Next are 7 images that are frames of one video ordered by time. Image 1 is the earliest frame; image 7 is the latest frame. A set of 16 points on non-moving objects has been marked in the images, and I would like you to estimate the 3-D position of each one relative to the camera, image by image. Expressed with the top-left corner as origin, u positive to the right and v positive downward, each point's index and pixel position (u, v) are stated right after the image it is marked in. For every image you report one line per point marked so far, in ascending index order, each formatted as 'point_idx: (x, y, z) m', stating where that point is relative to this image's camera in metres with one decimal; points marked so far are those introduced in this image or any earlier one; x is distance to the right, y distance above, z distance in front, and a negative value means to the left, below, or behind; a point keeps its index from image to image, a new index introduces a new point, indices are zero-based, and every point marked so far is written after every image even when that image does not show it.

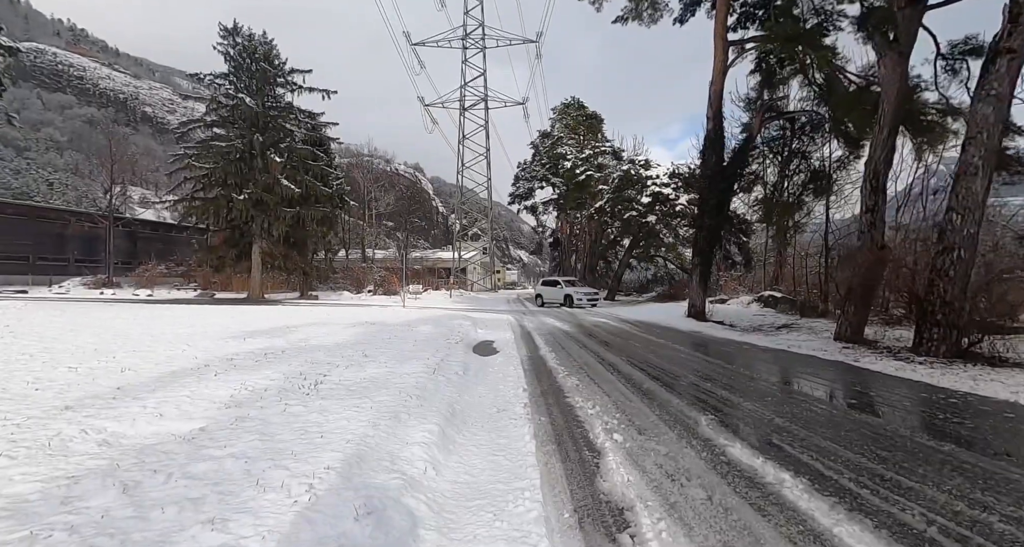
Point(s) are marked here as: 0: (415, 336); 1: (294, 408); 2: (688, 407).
0: (-2.5, -1.6, +11.1) m
1: (-2.2, -1.3, +4.3) m
2: (+1.9, -1.4, +4.7) m
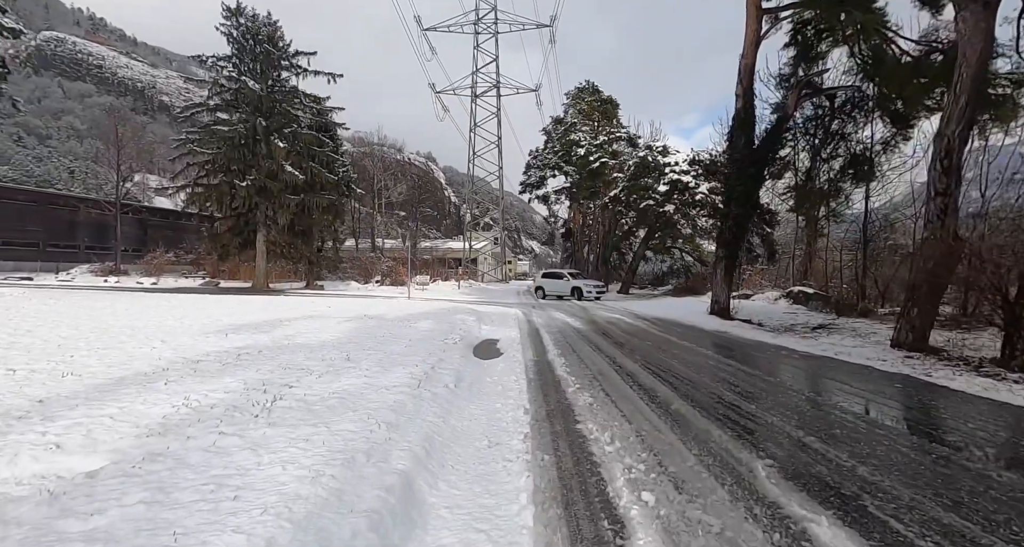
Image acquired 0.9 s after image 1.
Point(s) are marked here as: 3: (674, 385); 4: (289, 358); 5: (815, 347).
0: (-2.3, -1.4, +10.2) m
1: (-2.2, -1.3, +3.3) m
2: (+1.9, -1.4, +3.7) m
3: (+2.2, -1.5, +5.8) m
4: (-3.6, -1.3, +6.9) m
5: (+6.1, -1.5, +8.7) m
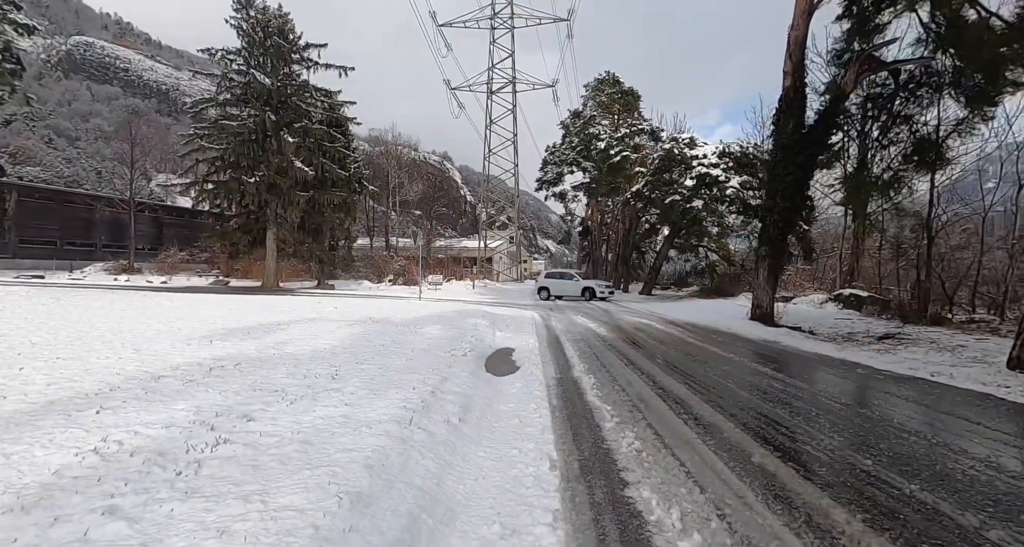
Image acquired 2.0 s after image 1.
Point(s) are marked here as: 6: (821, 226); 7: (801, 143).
0: (-1.9, -1.4, +9.1) m
1: (-2.1, -1.3, +2.2) m
2: (+2.0, -1.4, +2.4) m
3: (+2.4, -1.5, +4.5) m
4: (-3.3, -1.4, +5.8) m
5: (+6.4, -1.5, +7.3) m
6: (+13.6, +2.1, +19.2) m
7: (+7.4, +3.3, +11.0) m
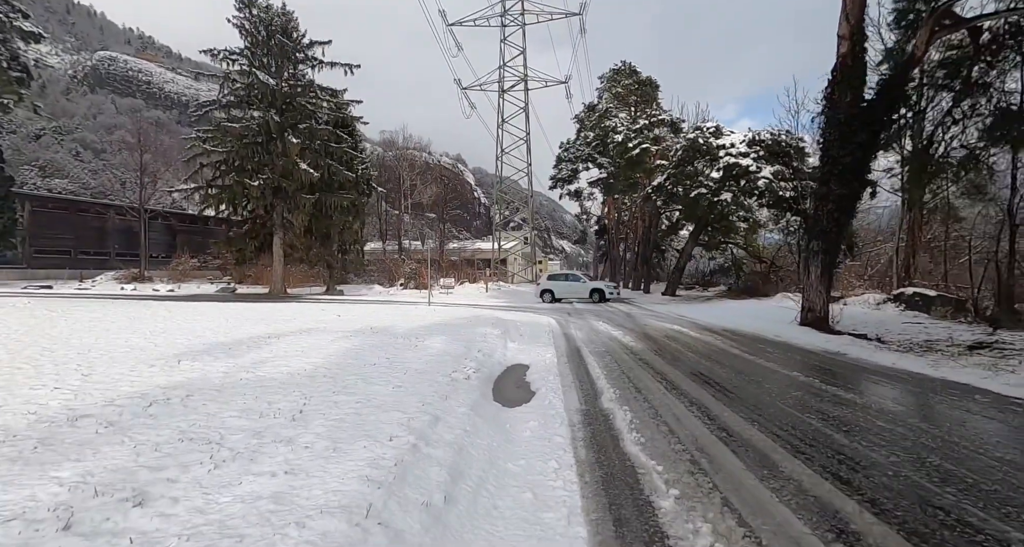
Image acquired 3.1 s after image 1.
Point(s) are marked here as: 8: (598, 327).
0: (-1.7, -1.5, +7.8) m
1: (-2.1, -1.4, +1.0) m
2: (+2.0, -1.5, +1.0) m
3: (+2.5, -1.5, +3.1) m
4: (-3.2, -1.5, +4.6) m
5: (+6.6, -1.5, +5.7) m
6: (+14.2, +2.2, +17.4) m
7: (+7.6, +3.4, +9.4) m
8: (+2.6, -1.6, +13.0) m
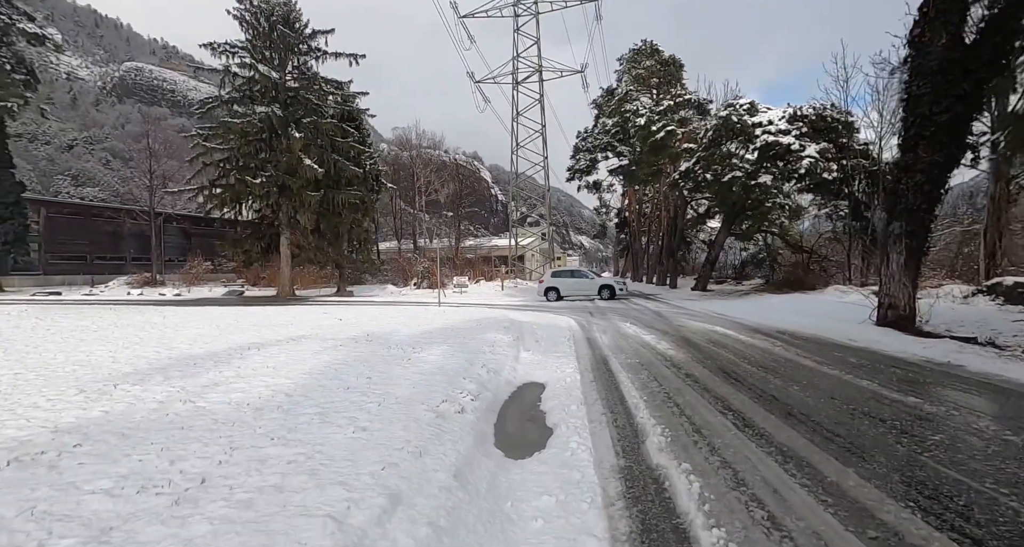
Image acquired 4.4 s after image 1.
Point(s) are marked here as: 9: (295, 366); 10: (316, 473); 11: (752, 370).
0: (-1.5, -1.5, +6.3) m
1: (-2.2, -1.4, -0.5) m
2: (+1.9, -1.4, -0.6) m
3: (+2.4, -1.4, +1.4) m
4: (-3.1, -1.5, +3.2) m
5: (+6.6, -1.3, +3.9) m
6: (+14.7, +2.6, +15.2) m
7: (+7.7, +3.6, +7.5) m
8: (+3.0, -1.5, +11.3) m
9: (-3.7, -1.5, +7.3) m
10: (-1.4, -1.4, +3.2) m
11: (+3.7, -1.5, +6.7) m
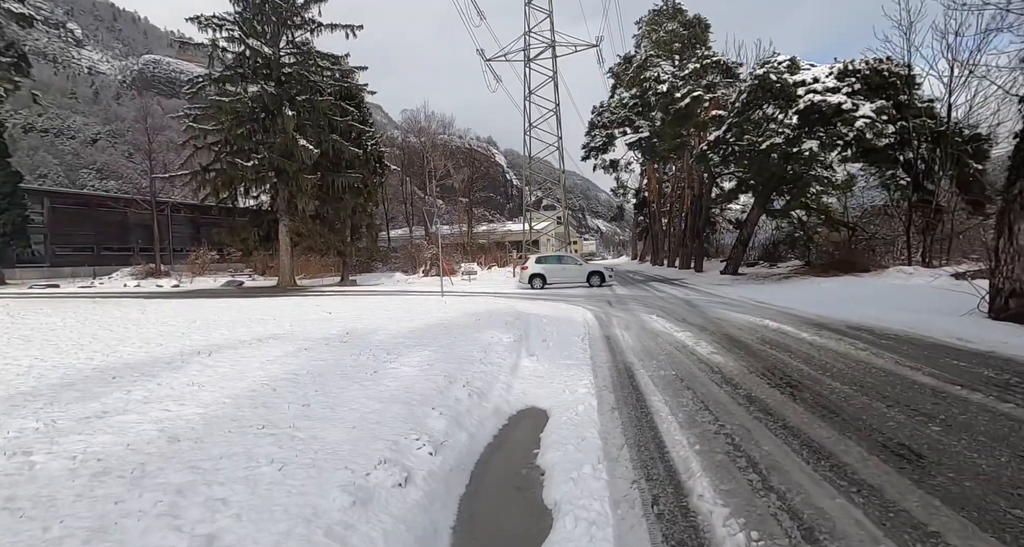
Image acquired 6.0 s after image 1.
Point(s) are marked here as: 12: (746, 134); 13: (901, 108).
0: (-1.6, -1.3, +4.6) m
1: (-2.6, -1.5, -2.2) m
2: (+1.5, -1.5, -2.5) m
3: (+2.1, -1.4, -0.4) m
4: (-3.4, -1.5, +1.5) m
5: (+6.4, -1.1, +1.8) m
6: (+14.8, +3.3, +12.7) m
7: (+7.6, +3.9, +5.2) m
8: (+3.1, -1.1, +9.4) m
9: (-3.7, -1.4, +5.7) m
10: (-1.6, -1.4, +1.4) m
11: (+3.6, -1.3, +4.8) m
12: (+10.0, +5.9, +18.6) m
13: (+15.0, +6.4, +16.8) m
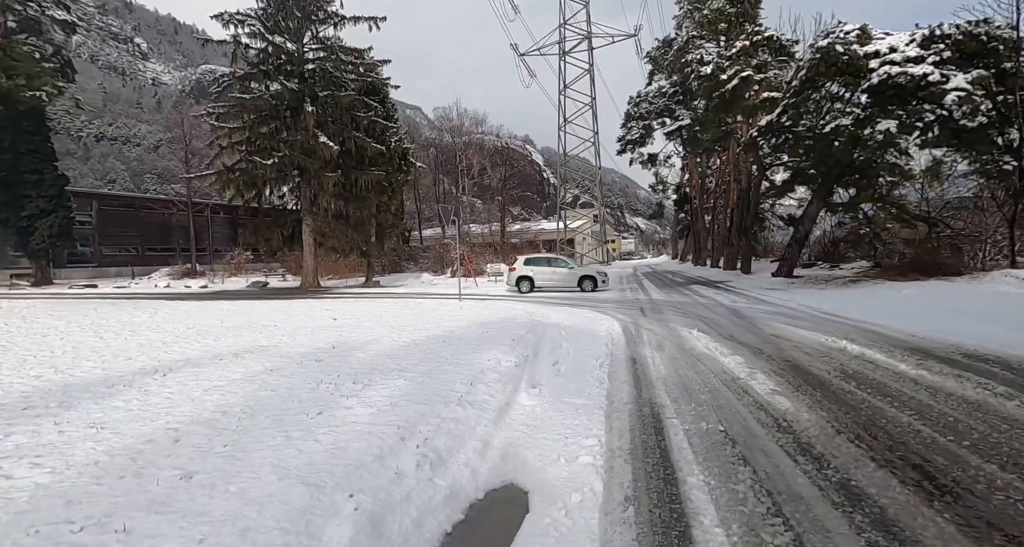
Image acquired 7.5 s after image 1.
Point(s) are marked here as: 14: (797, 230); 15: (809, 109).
0: (-1.9, -1.5, +3.3) m
1: (-3.4, -1.7, -3.4) m
2: (+0.7, -1.6, -4.1) m
3: (+1.5, -1.6, -2.1) m
4: (-3.9, -1.6, +0.3) m
5: (+5.9, -1.3, -0.2) m
6: (+15.2, +3.1, +9.9) m
7: (+7.4, +3.7, +3.1) m
8: (+3.2, -1.2, +7.7) m
9: (-3.9, -1.5, +4.5) m
10: (-2.1, -1.5, +0.1) m
11: (+3.3, -1.4, +3.0) m
12: (+11.0, +5.8, +16.2) m
13: (+15.8, +6.3, +14.0) m
14: (+13.1, +2.1, +19.9) m
15: (+11.0, +6.0, +16.1) m
